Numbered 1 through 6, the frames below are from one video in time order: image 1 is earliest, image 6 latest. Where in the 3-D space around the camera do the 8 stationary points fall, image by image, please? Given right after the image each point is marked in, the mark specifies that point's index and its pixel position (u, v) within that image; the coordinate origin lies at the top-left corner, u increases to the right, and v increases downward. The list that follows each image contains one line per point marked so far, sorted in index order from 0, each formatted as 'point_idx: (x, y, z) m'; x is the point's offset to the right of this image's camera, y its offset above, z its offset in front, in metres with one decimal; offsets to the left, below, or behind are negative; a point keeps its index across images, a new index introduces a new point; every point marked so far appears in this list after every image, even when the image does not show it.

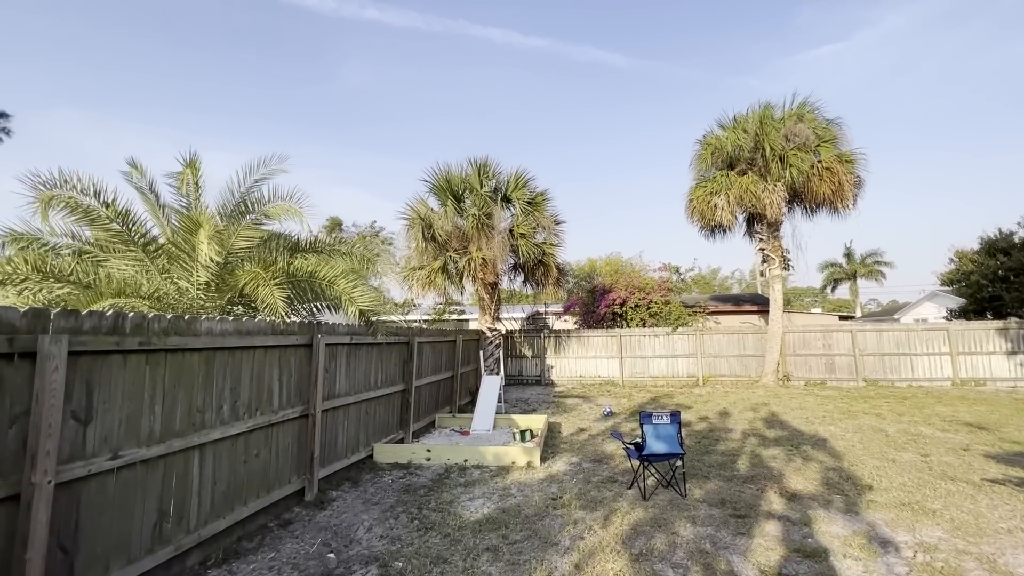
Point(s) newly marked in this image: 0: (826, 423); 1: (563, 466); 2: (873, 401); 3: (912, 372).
0: (+4.5, -1.9, +6.6) m
1: (+0.5, -1.8, +4.7) m
2: (+6.7, -2.1, +8.6) m
3: (+9.4, -2.0, +11.0) m
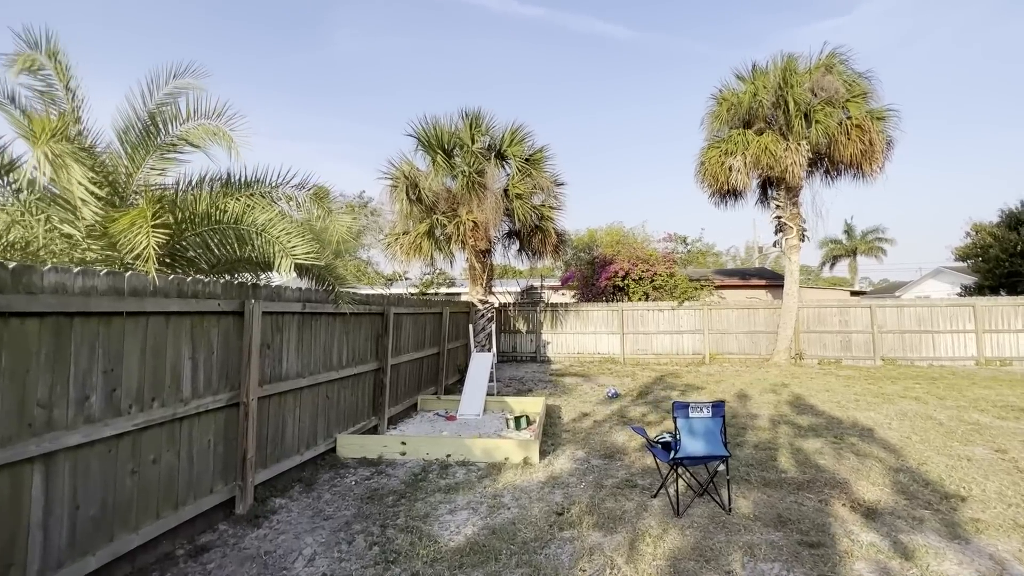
0: (+4.4, -1.5, +5.8) m
1: (+0.5, -1.5, +3.9) m
2: (+6.6, -1.6, +7.8) m
3: (+9.2, -1.4, +10.2) m
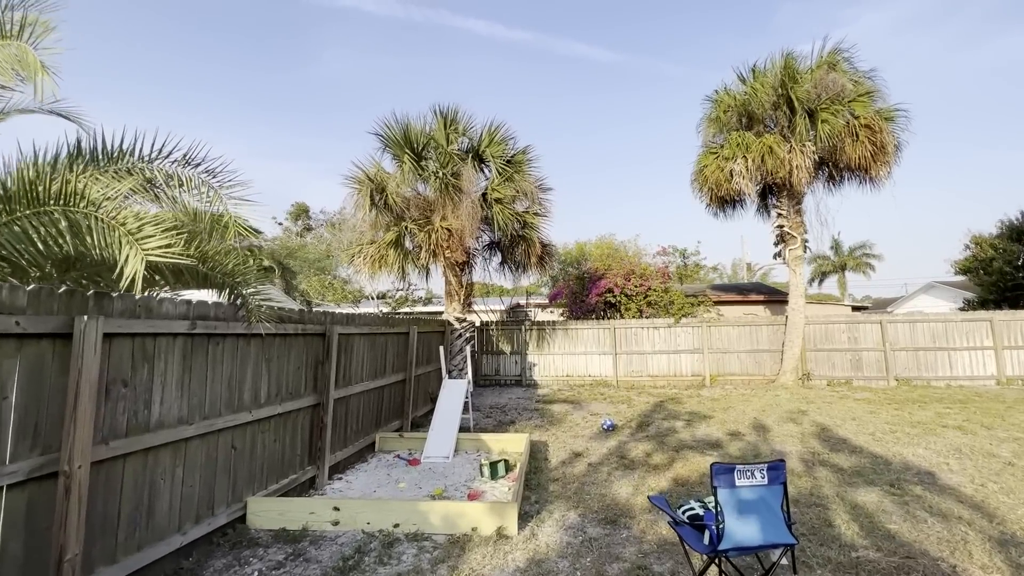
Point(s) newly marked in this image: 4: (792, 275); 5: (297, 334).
0: (+4.1, -1.6, +4.9) m
1: (+0.3, -1.5, +2.9) m
2: (+6.3, -1.8, +7.0) m
3: (+8.9, -1.7, +9.5) m
4: (+5.9, +0.3, +9.8) m
5: (-1.7, -0.4, +3.7) m
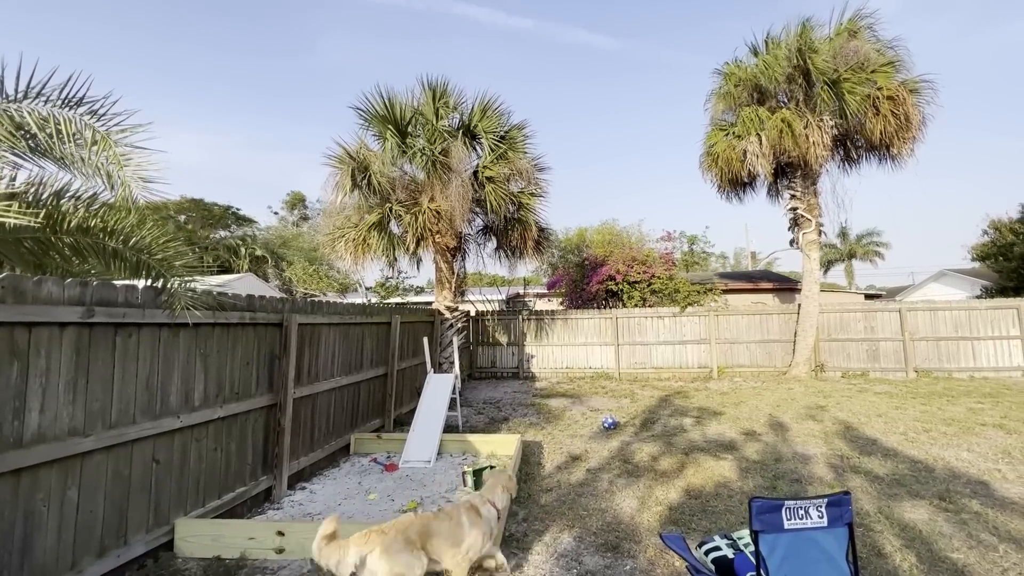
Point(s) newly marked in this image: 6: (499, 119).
0: (+4.0, -1.4, +4.4) m
1: (+0.2, -1.4, +2.4) m
2: (+6.2, -1.6, +6.4) m
3: (+8.8, -1.4, +8.9) m
4: (+5.8, +0.5, +9.2) m
5: (-1.8, -0.2, +3.1) m
6: (-0.2, +2.6, +7.3) m
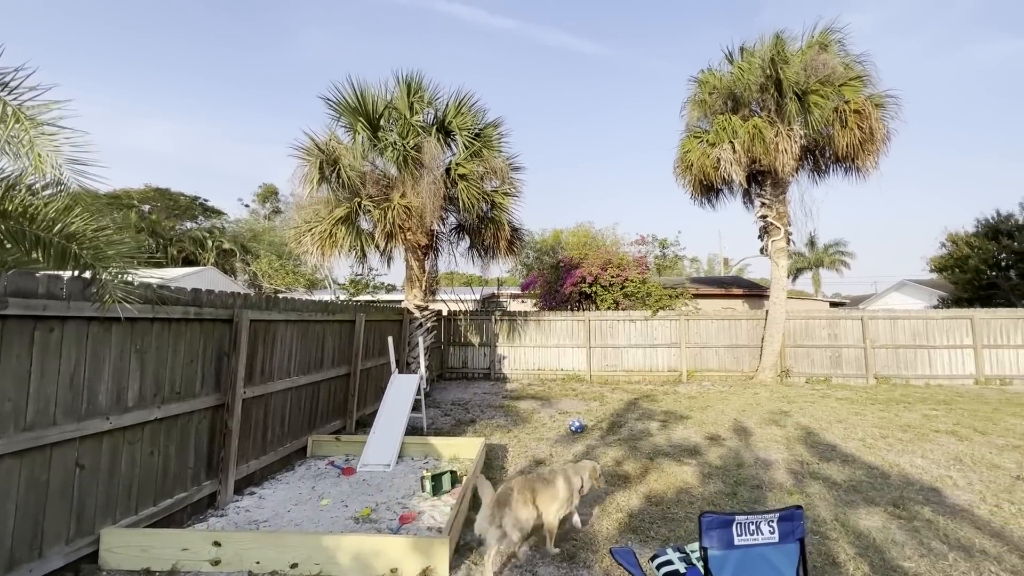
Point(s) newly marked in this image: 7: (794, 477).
0: (+3.7, -1.5, +4.5) m
1: (-0.1, -1.4, +2.3) m
2: (+5.7, -1.7, +6.6) m
3: (+8.3, -1.6, +9.2) m
4: (+5.3, +0.4, +9.4) m
5: (-2.0, -0.2, +2.9) m
6: (-0.6, +2.6, +7.2) m
7: (+2.2, -1.5, +3.7) m
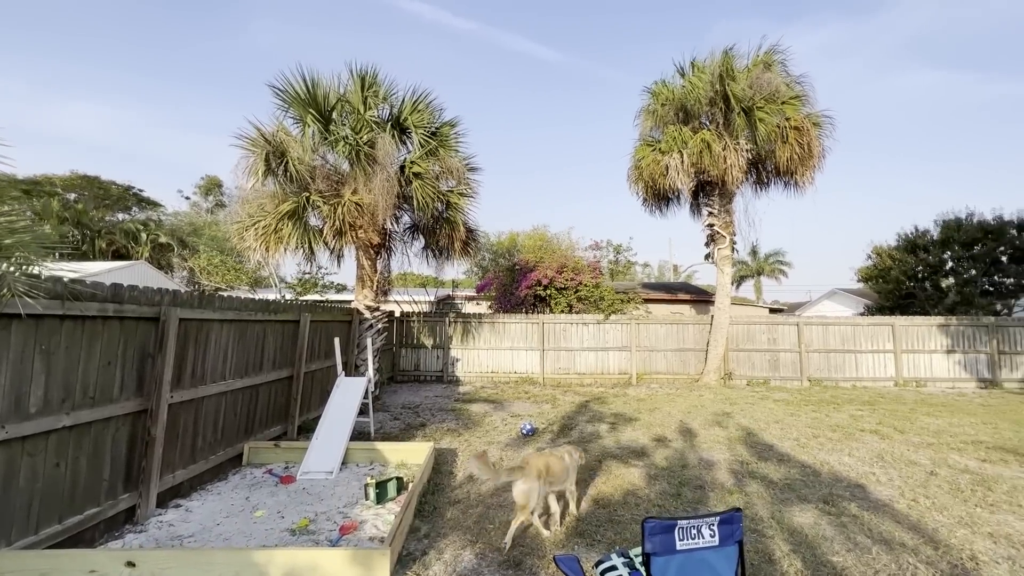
0: (+3.2, -1.6, +4.7) m
1: (-0.3, -1.4, +2.2) m
2: (+5.0, -1.8, +7.1) m
3: (+7.3, -1.8, +9.9) m
4: (+4.4, +0.3, +9.8) m
5: (-2.3, -0.2, +2.7) m
6: (-1.2, +2.6, +7.1) m
7: (+1.8, -1.5, +3.8) m
